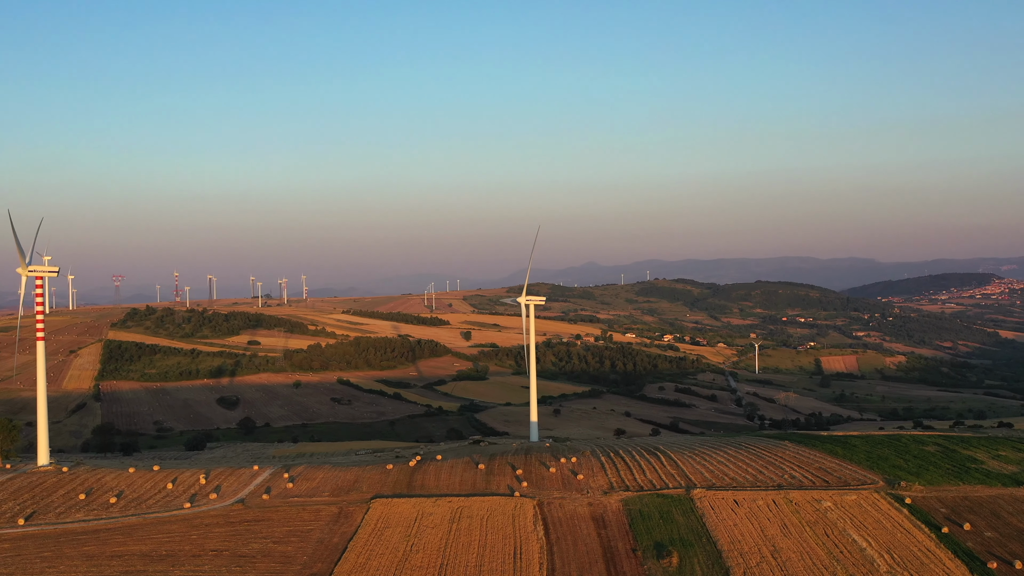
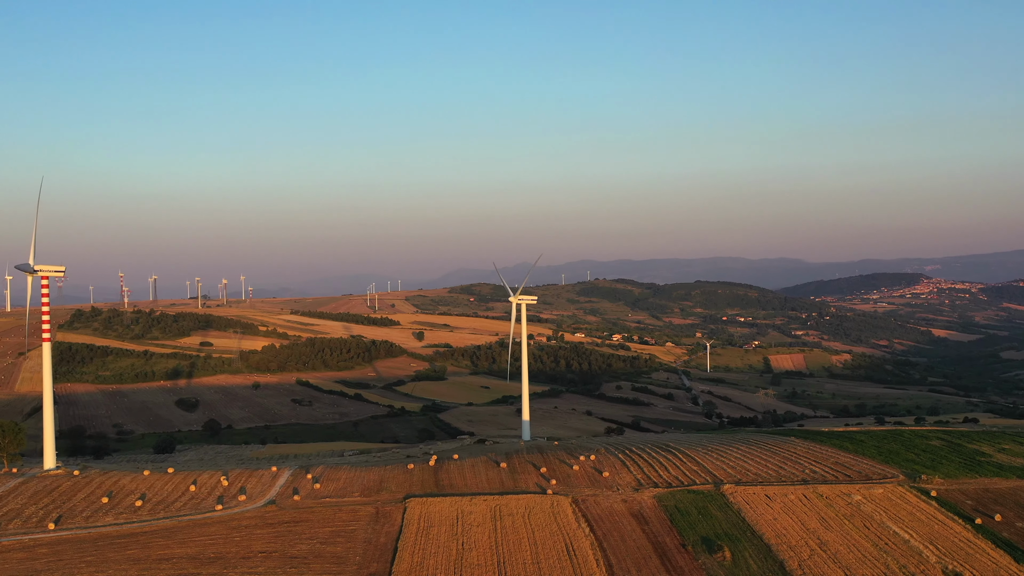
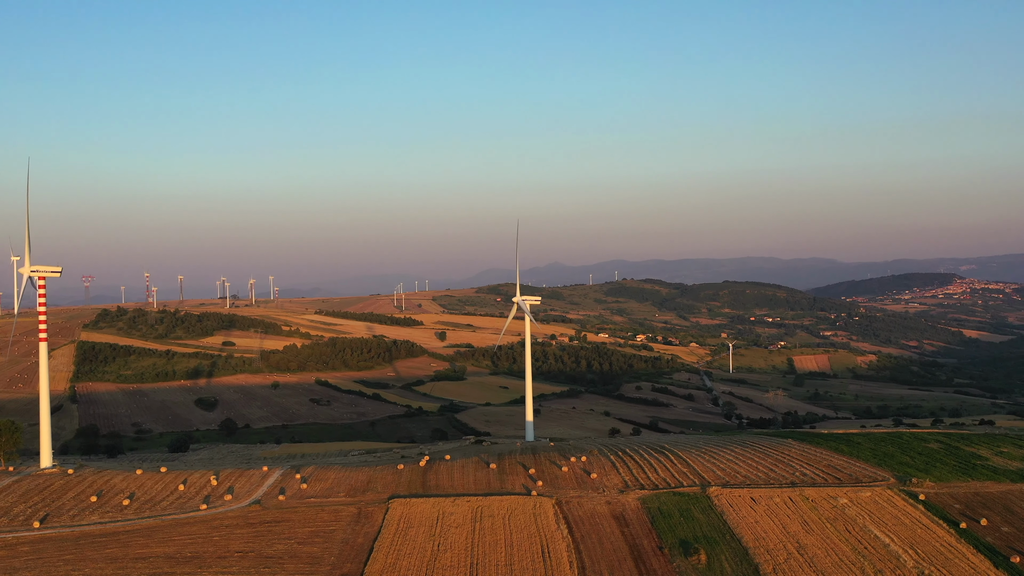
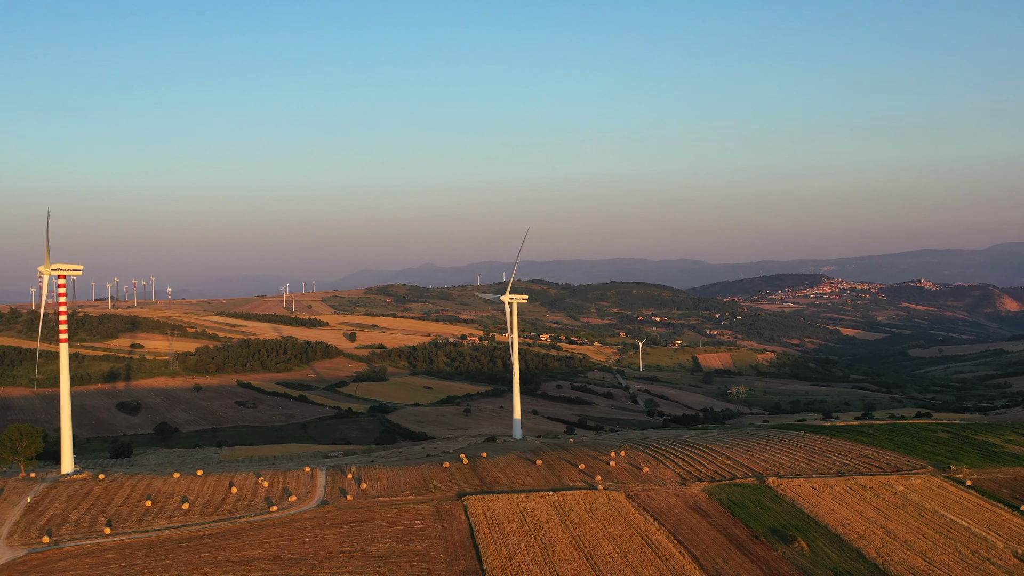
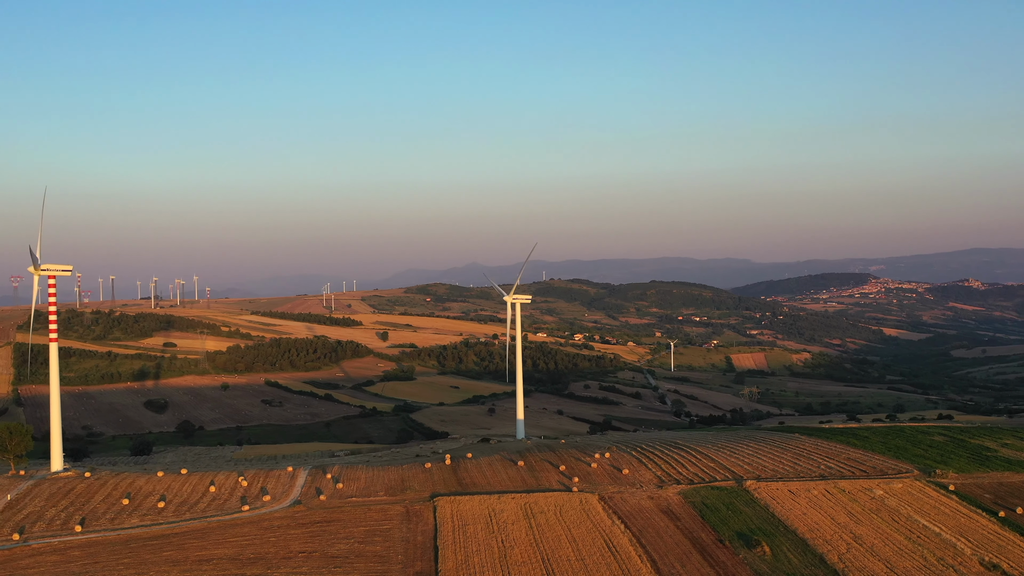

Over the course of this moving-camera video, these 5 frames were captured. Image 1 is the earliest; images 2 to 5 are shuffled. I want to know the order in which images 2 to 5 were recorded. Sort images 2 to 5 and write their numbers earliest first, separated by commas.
3, 2, 5, 4
